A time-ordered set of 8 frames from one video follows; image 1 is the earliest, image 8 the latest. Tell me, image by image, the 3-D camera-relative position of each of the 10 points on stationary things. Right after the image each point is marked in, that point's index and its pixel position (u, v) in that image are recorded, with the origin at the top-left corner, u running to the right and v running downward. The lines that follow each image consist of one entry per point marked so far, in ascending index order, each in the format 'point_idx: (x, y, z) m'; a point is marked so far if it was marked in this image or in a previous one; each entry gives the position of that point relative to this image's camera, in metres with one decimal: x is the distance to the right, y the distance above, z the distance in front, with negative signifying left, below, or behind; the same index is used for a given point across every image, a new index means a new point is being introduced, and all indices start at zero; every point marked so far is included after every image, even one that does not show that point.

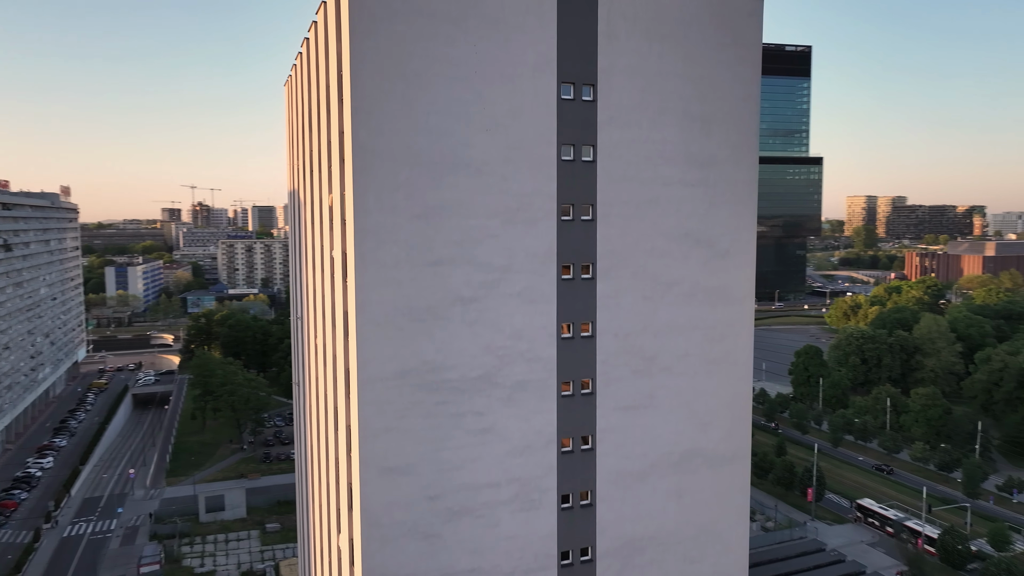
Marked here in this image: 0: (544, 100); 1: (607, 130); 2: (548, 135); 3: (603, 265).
0: (+0.8, +5.0, +18.8) m
1: (+2.6, +4.3, +19.5) m
2: (+0.9, +4.1, +18.9) m
3: (+2.5, +0.6, +19.8) m
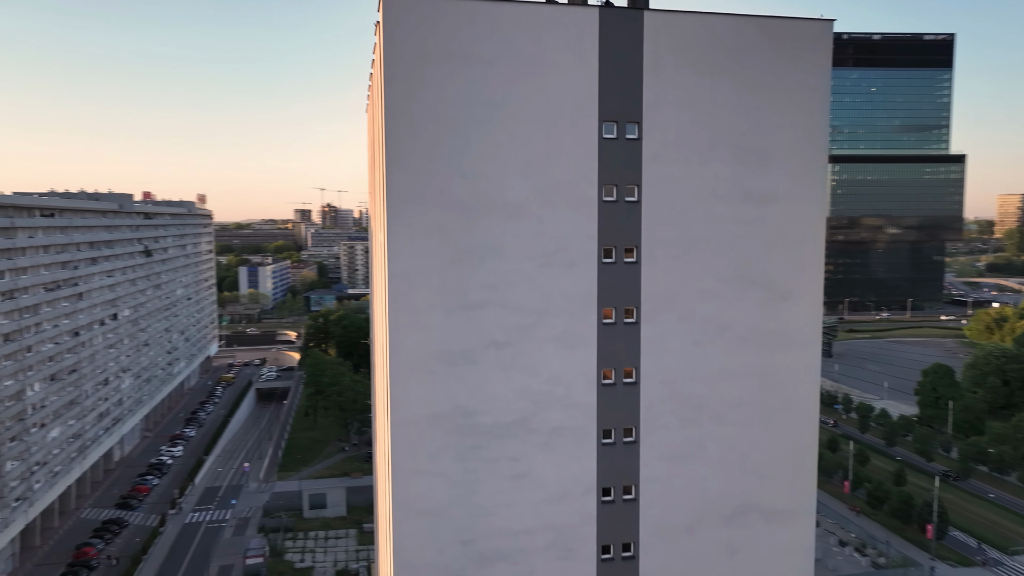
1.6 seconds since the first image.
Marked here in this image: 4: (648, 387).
0: (+1.8, +3.8, +18.3) m
1: (+3.7, +3.1, +18.7) m
2: (+1.9, +2.9, +18.4) m
3: (+3.6, -0.6, +19.0) m
4: (+3.7, -2.7, +19.2) m
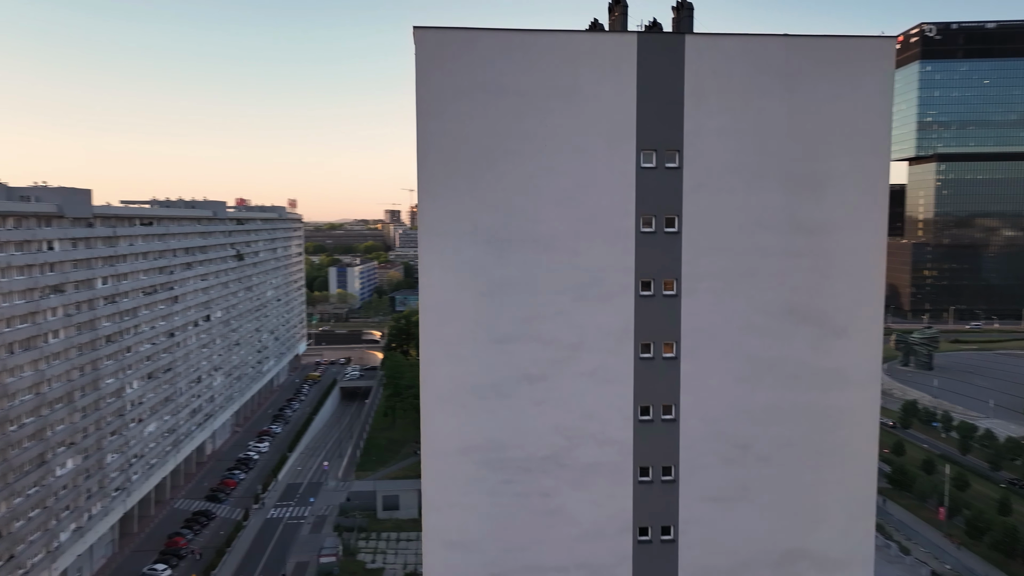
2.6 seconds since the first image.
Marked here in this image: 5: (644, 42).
0: (+2.7, +3.0, +17.7) m
1: (+4.6, +2.3, +17.9) m
2: (+2.8, +2.0, +17.8) m
3: (+4.5, -1.4, +18.2) m
4: (+4.6, -3.6, +18.4) m
5: (+3.2, +6.1, +17.5) m
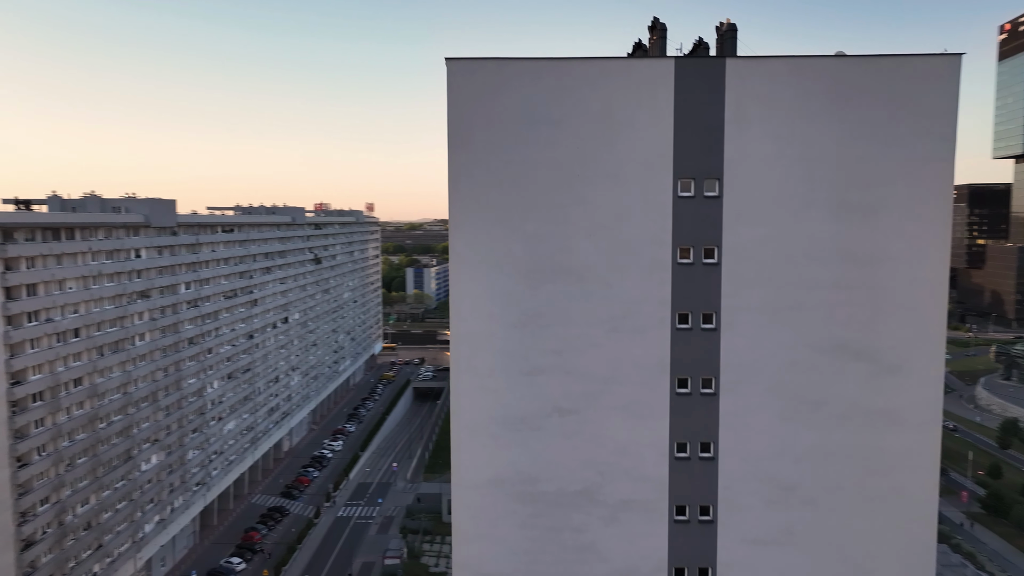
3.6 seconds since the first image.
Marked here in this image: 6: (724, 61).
0: (+3.5, +2.2, +17.2) m
1: (+5.4, +1.4, +17.1) m
2: (+3.6, +1.2, +17.2) m
3: (+5.3, -2.3, +17.5) m
4: (+5.4, -4.4, +17.7) m
5: (+4.0, +5.3, +16.9) m
6: (+5.0, +5.4, +16.8) m
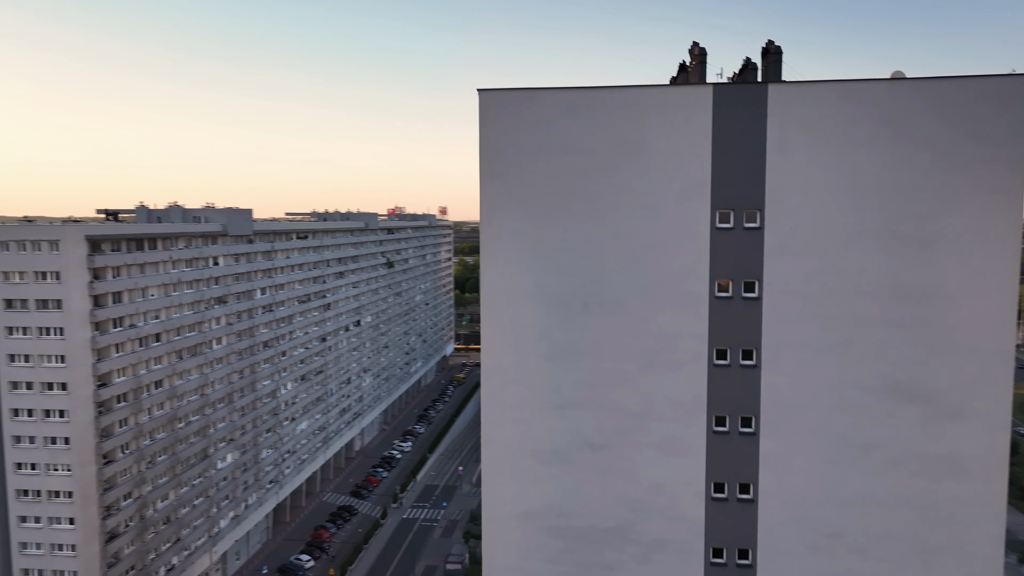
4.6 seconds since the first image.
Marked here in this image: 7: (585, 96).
0: (+4.2, +1.3, +16.6) m
1: (+6.1, +0.6, +16.4) m
2: (+4.3, +0.4, +16.6) m
3: (+6.0, -3.1, +16.7) m
4: (+6.1, -5.2, +16.9) m
5: (+4.8, +4.4, +16.2) m
6: (+5.8, +4.6, +16.0) m
7: (+1.7, +4.5, +16.5) m
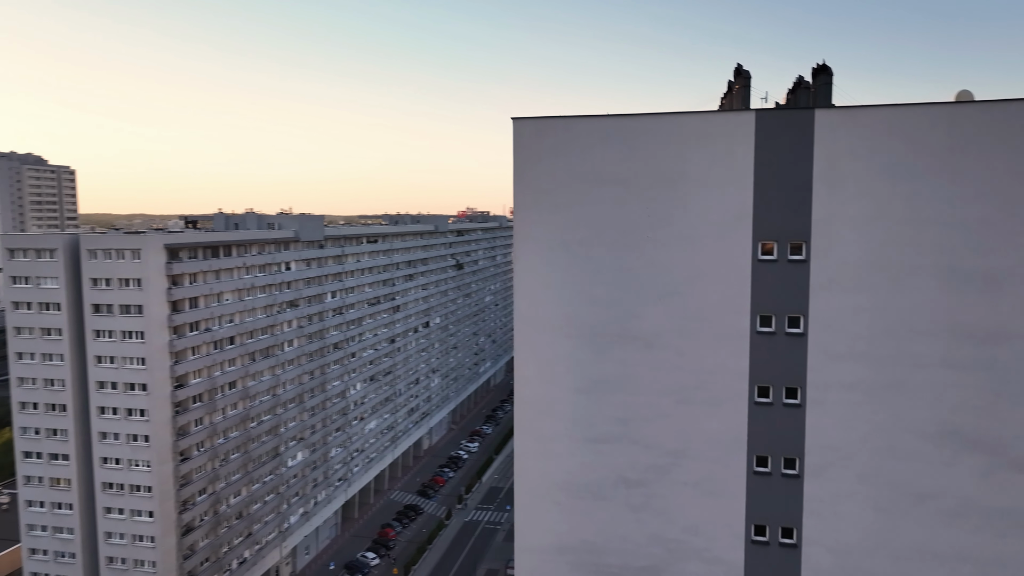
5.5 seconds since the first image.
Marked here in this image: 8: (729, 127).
0: (+5.0, +0.6, +15.9) m
1: (+6.8, -0.2, +15.5) m
2: (+5.1, -0.3, +15.9) m
3: (+6.7, -3.9, +15.8) m
4: (+6.8, -6.0, +16.0) m
5: (+5.5, +3.7, +15.4) m
6: (+6.4, +3.8, +15.2) m
7: (+2.5, +3.7, +16.1) m
8: (+4.8, +3.5, +15.6) m
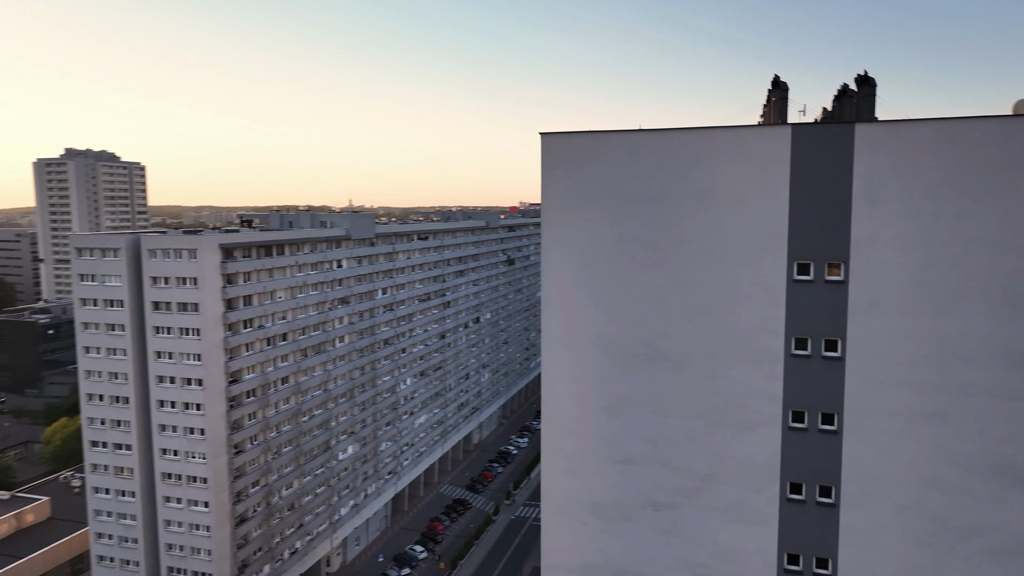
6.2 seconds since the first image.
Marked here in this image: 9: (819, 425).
0: (+5.5, +0.1, +15.3) m
1: (+7.3, -0.6, +14.7) m
2: (+5.6, -0.8, +15.3) m
3: (+7.2, -4.3, +15.2) m
4: (+7.3, -6.5, +15.4) m
5: (+6.0, +3.2, +14.8) m
6: (+7.0, +3.3, +14.4) m
7: (+3.1, +3.3, +15.7) m
8: (+5.3, +3.1, +15.0) m
9: (+6.6, -3.0, +15.3) m
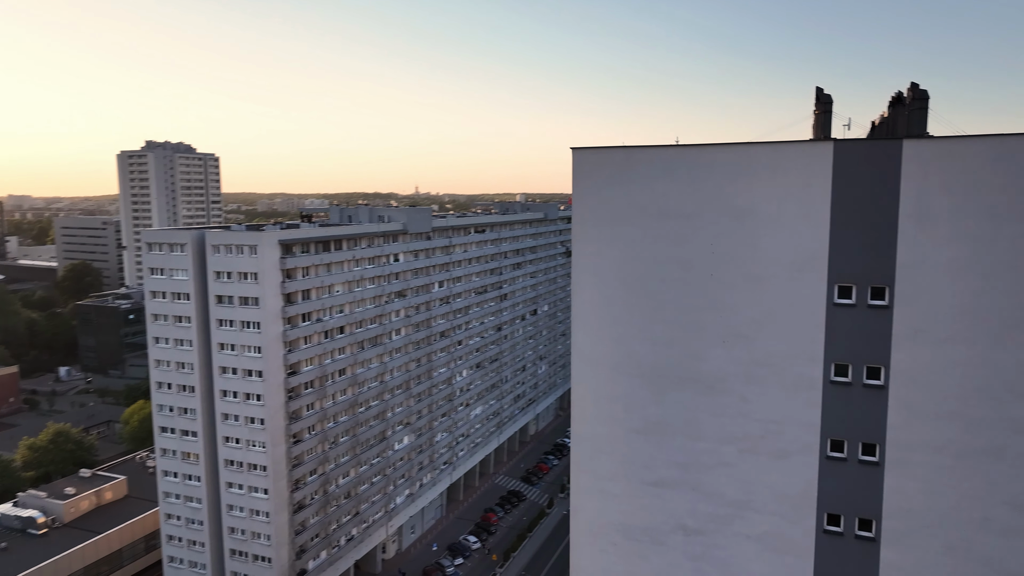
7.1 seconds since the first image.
0: (+6.1, -0.4, +14.6) m
1: (+7.8, -1.1, +13.9) m
2: (+6.2, -1.3, +14.7) m
3: (+7.7, -4.8, +14.4) m
4: (+7.8, -7.0, +14.6) m
5: (+6.5, +2.7, +14.0) m
6: (+7.5, +2.8, +13.6) m
7: (+3.7, +2.9, +15.1) m
8: (+5.9, +2.6, +14.3) m
9: (+7.1, -3.4, +14.5) m
